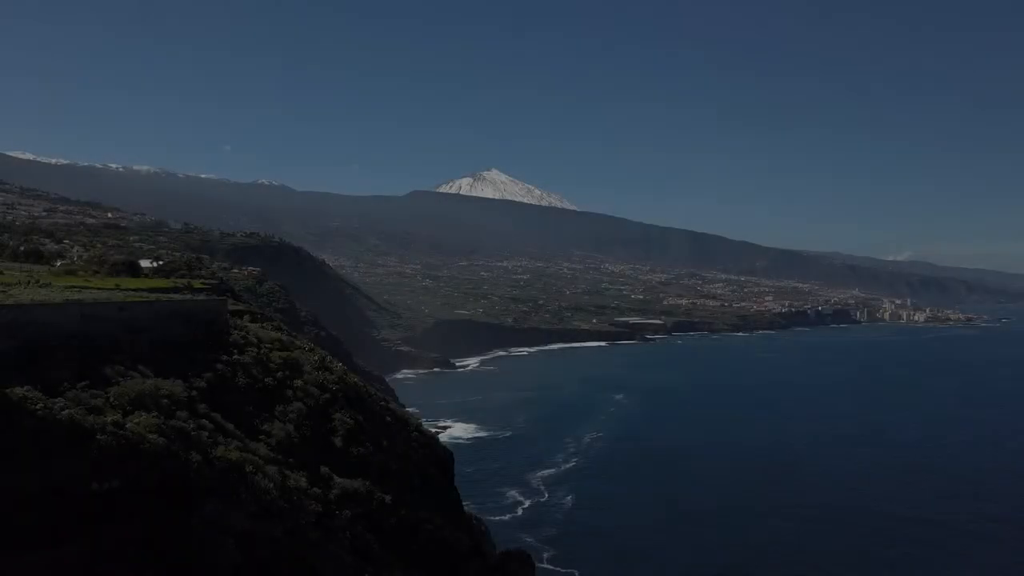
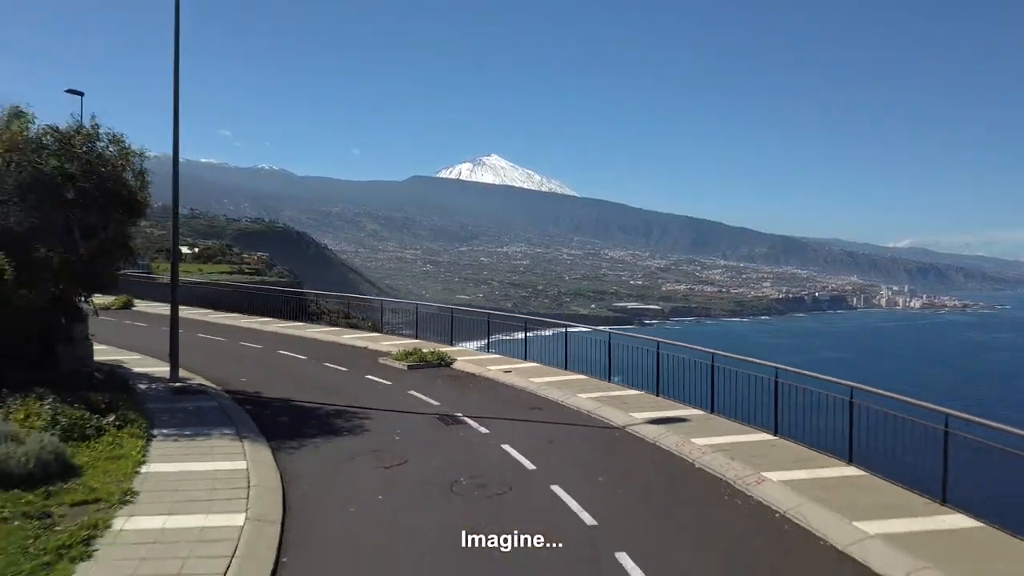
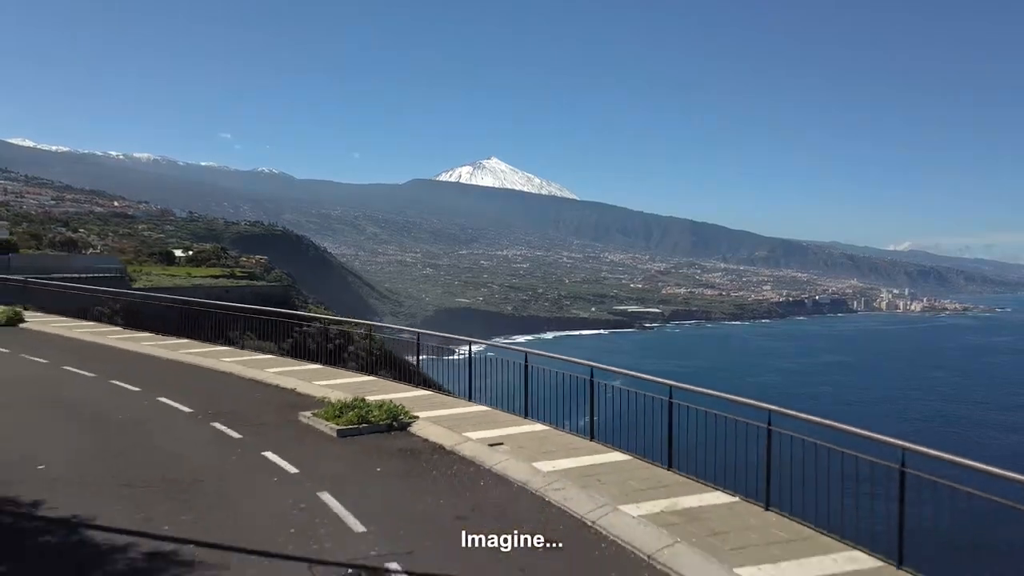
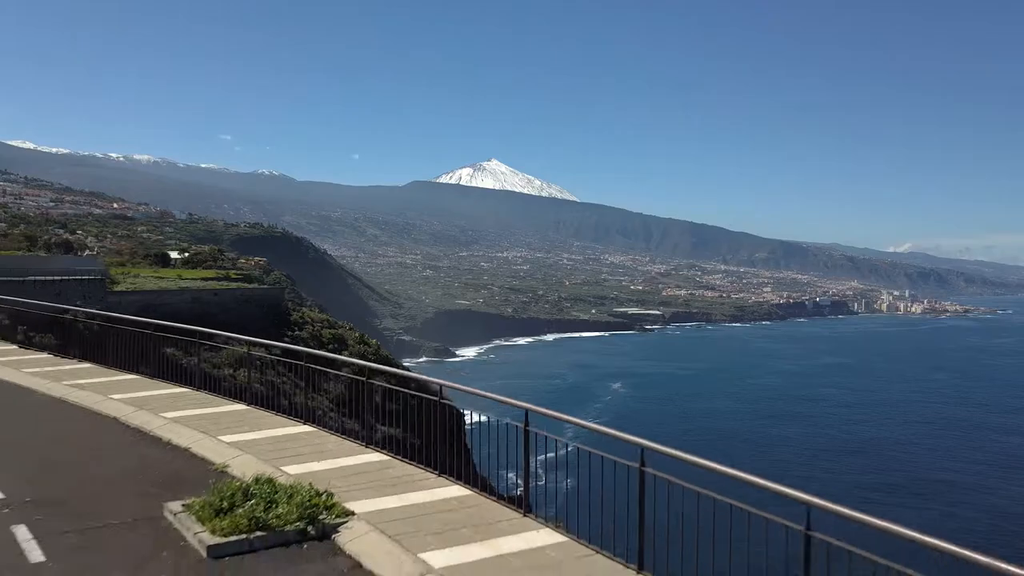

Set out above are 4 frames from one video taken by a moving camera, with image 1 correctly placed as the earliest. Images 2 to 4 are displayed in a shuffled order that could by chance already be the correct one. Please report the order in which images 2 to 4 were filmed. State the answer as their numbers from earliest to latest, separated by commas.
4, 3, 2
